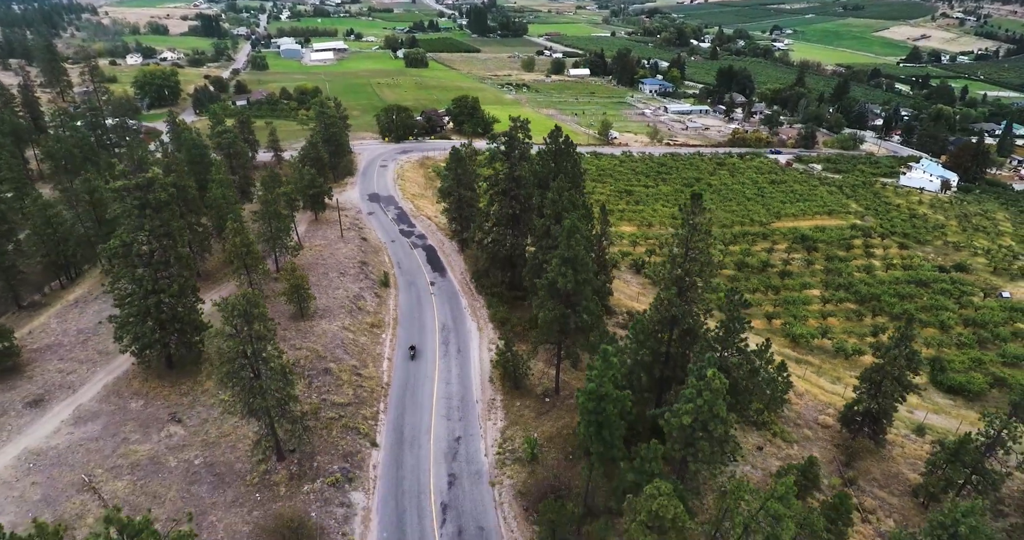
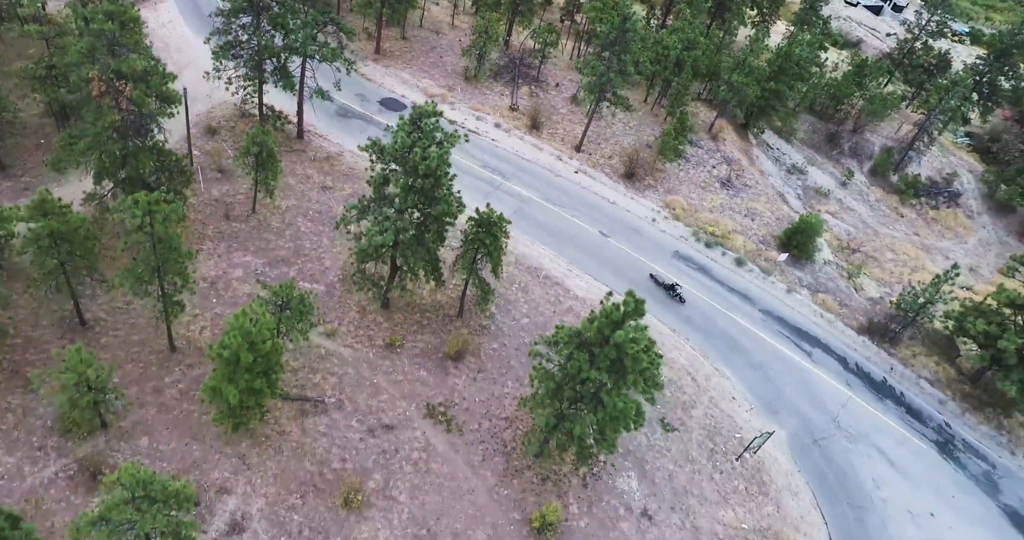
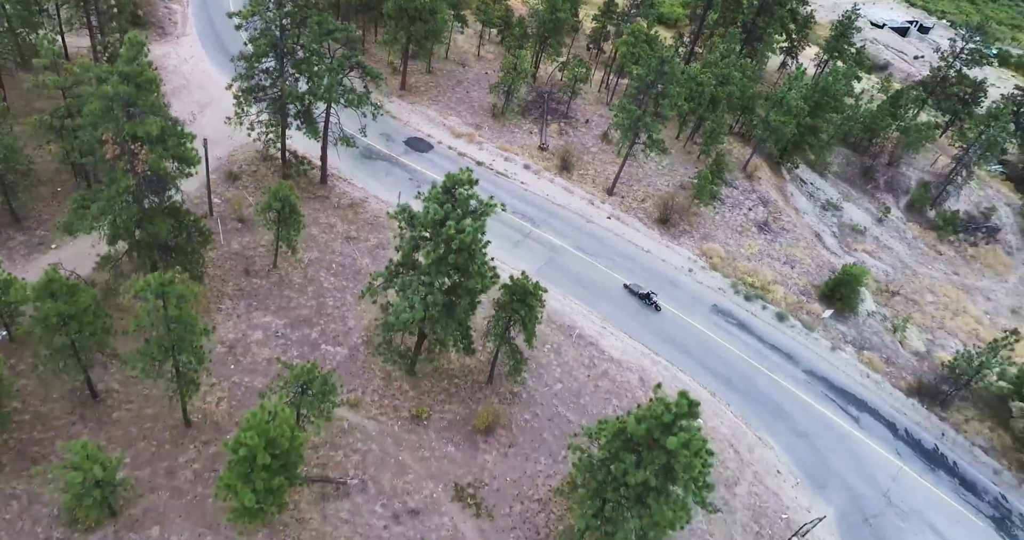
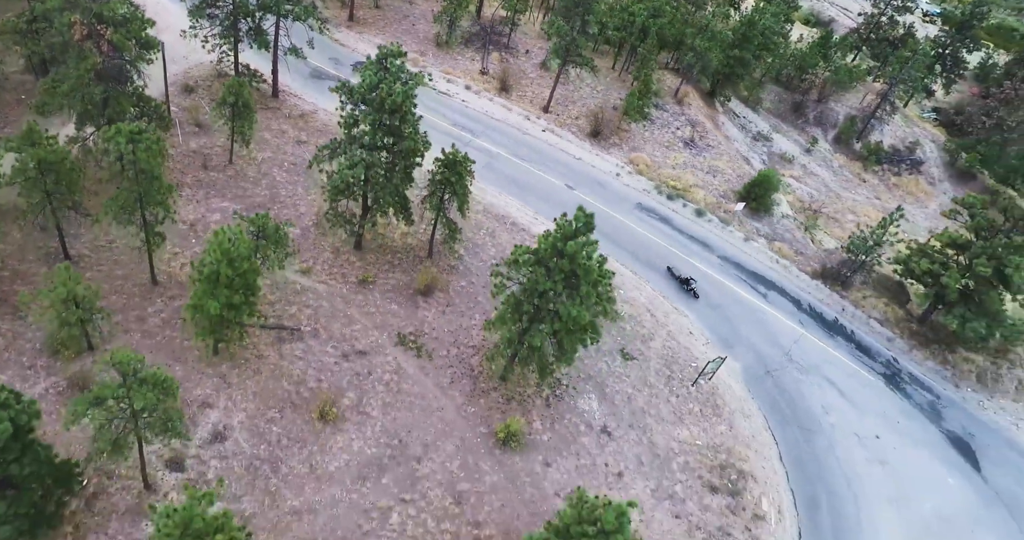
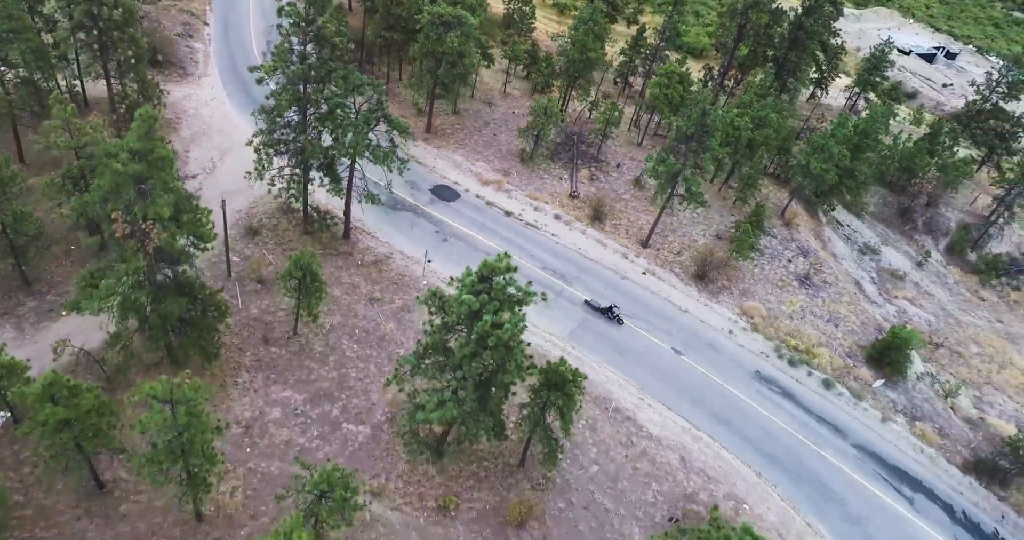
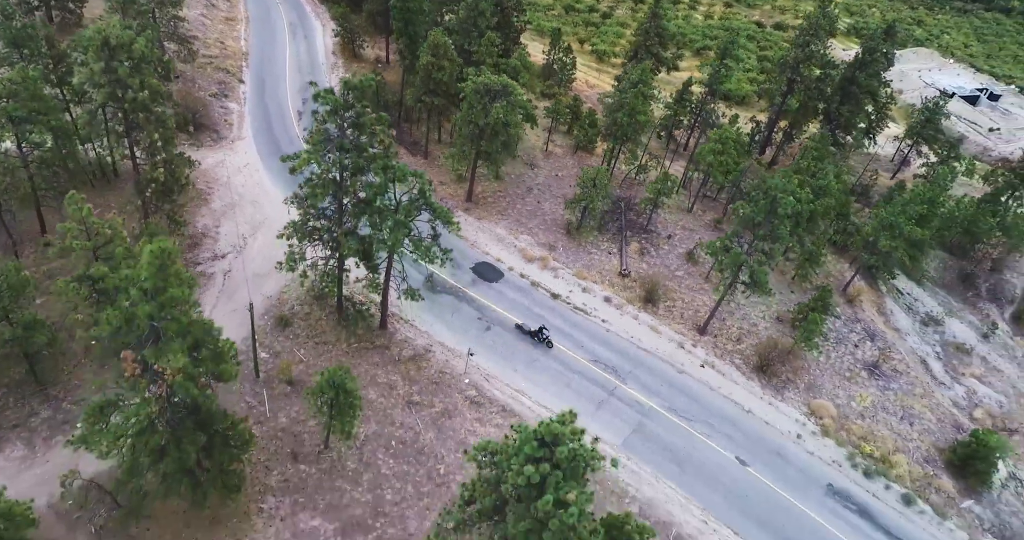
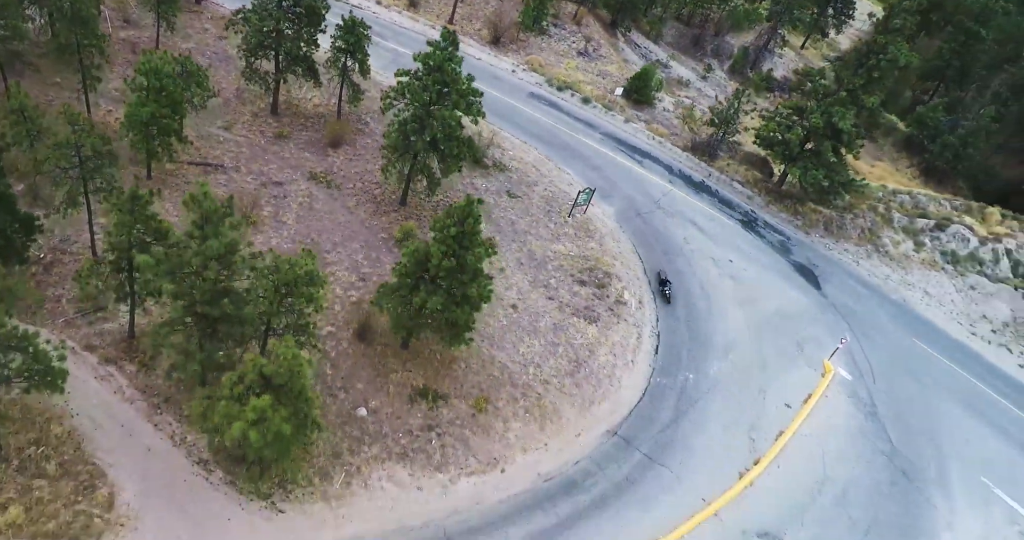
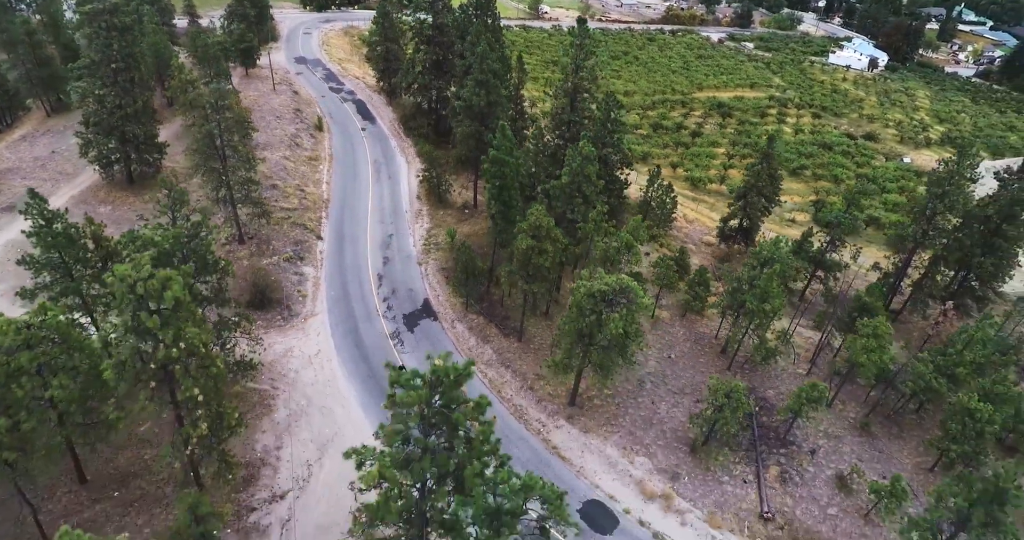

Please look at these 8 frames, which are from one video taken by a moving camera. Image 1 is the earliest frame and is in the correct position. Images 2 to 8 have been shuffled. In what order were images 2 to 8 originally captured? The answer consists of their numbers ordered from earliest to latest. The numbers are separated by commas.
8, 6, 5, 3, 2, 4, 7
